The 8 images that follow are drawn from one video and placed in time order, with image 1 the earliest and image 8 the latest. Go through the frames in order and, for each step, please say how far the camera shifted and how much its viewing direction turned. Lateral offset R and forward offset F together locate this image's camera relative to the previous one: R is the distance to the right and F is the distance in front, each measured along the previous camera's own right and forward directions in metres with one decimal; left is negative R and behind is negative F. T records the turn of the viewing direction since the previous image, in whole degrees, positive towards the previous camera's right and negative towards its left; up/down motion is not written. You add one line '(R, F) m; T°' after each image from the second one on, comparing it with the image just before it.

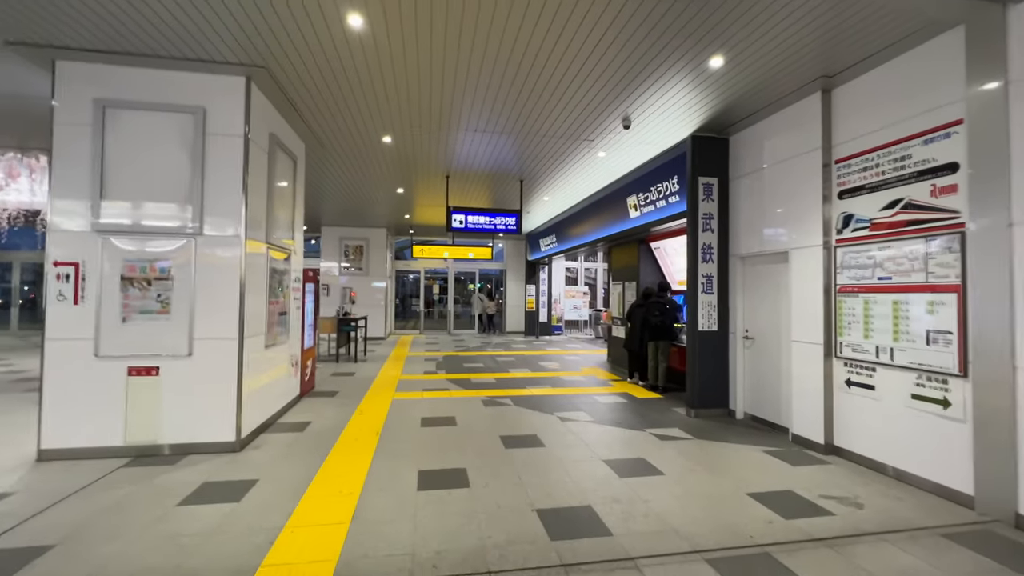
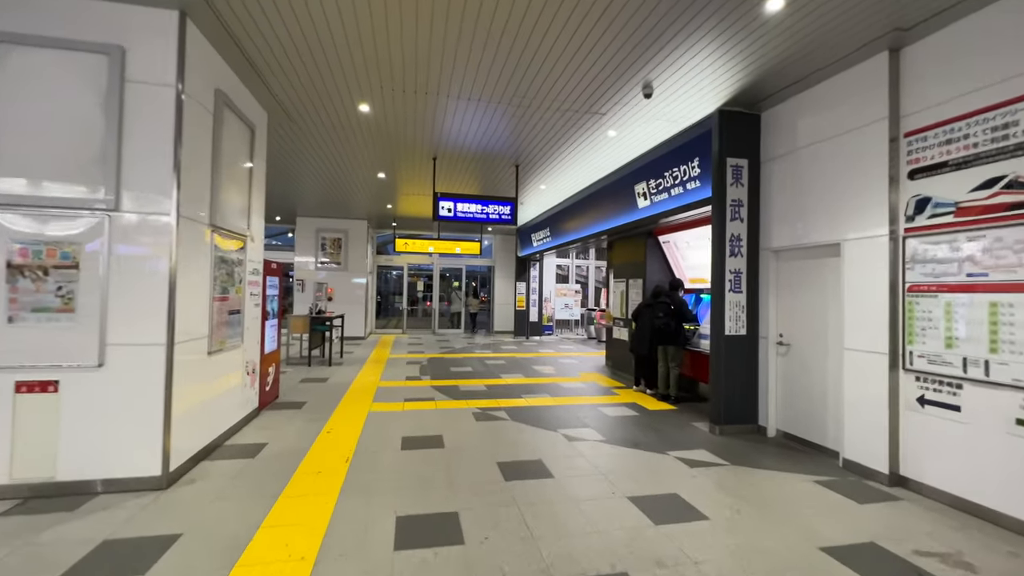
(-0.1, +0.8) m; +2°
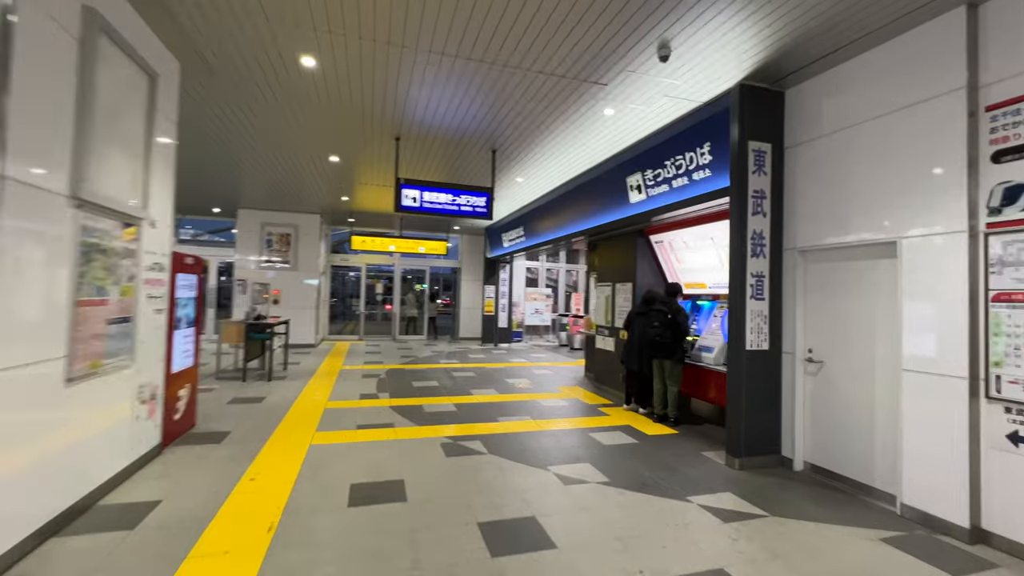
(-0.2, +0.9) m; +5°
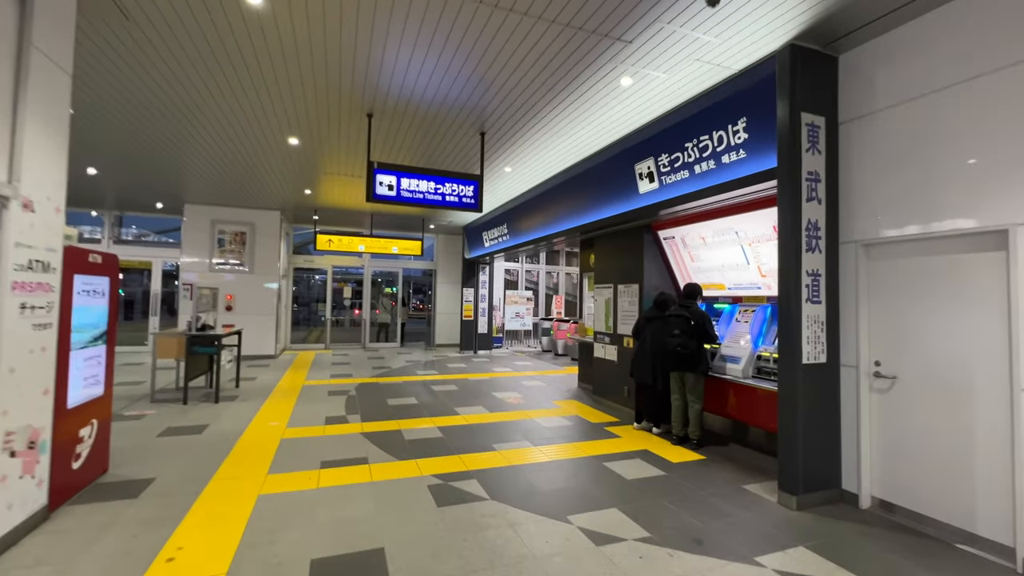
(-0.3, +0.8) m; +4°
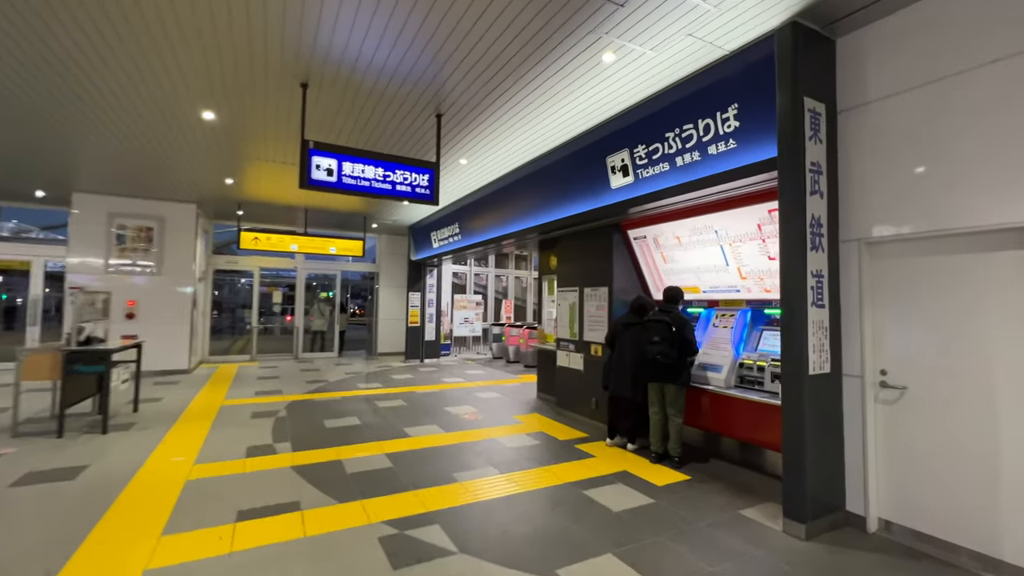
(-0.2, +0.6) m; +7°
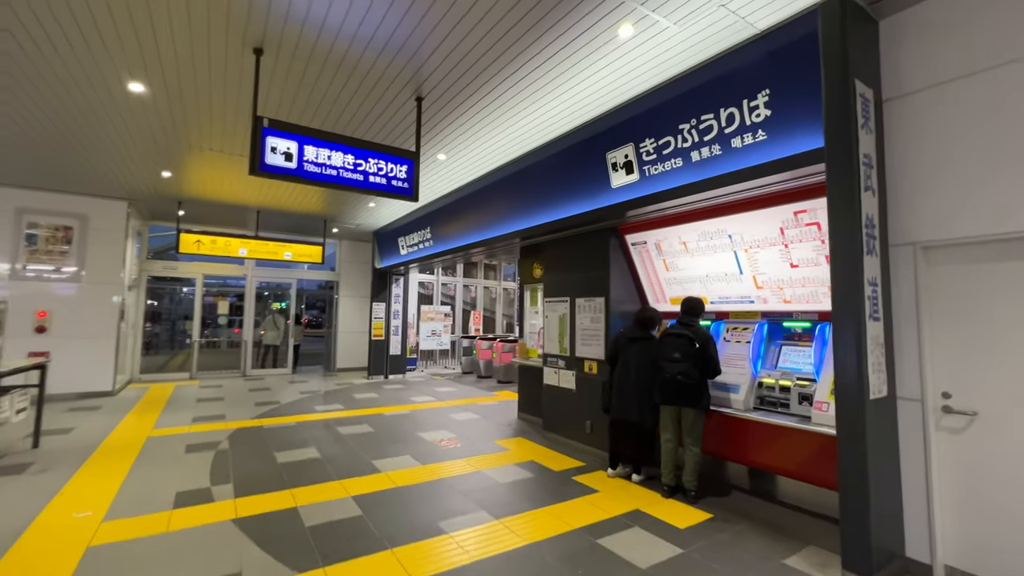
(-0.3, +0.6) m; +5°
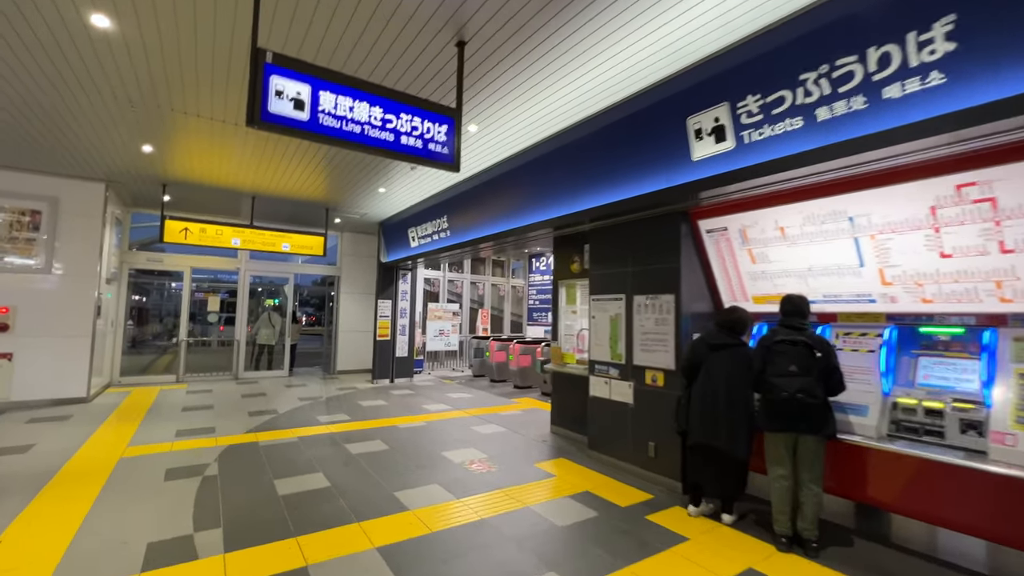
(-0.5, +0.8) m; +1°
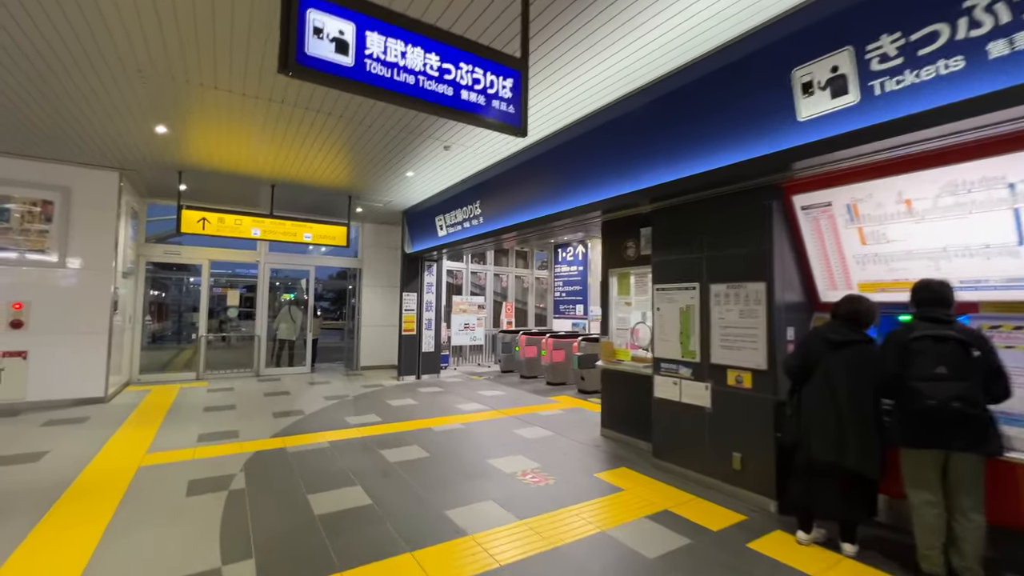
(-0.4, +0.5) m; -2°
